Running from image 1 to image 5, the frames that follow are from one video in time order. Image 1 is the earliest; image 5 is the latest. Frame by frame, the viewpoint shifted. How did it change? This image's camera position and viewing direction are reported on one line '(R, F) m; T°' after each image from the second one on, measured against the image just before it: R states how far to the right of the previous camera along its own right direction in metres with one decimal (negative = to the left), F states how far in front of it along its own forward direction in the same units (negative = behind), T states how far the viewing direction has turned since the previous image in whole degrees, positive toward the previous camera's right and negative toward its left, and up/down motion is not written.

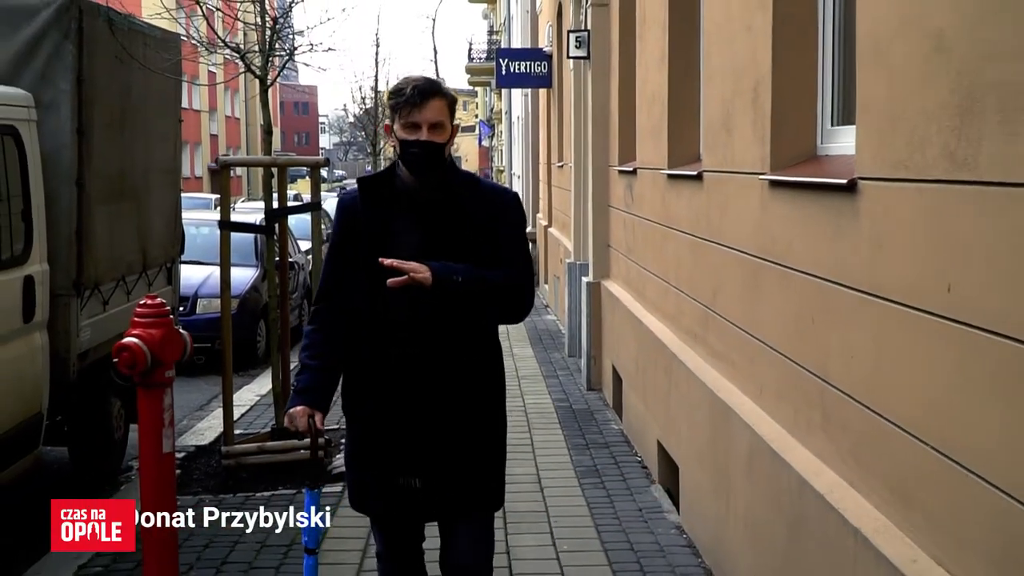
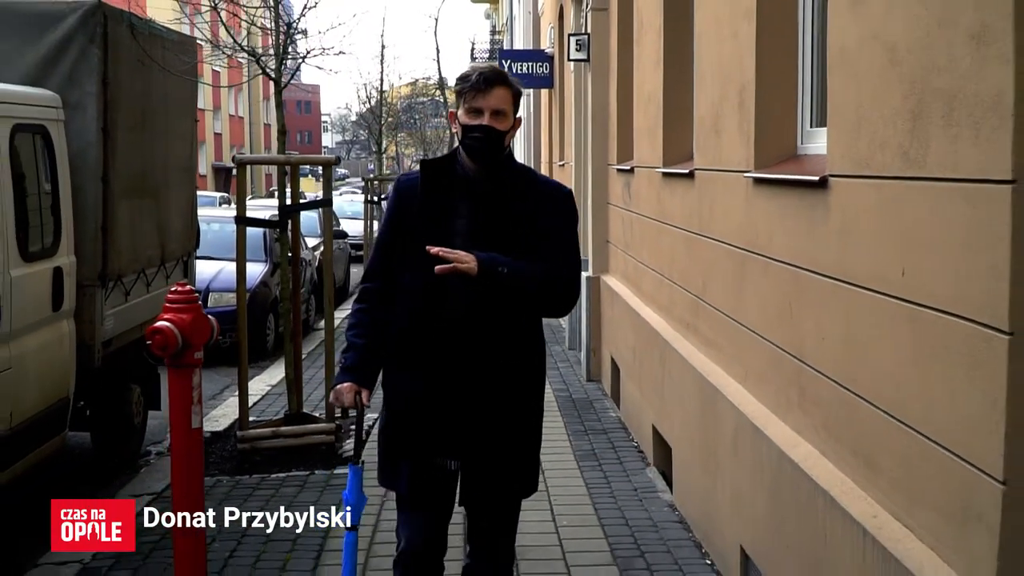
(0.0, -0.3) m; 0°
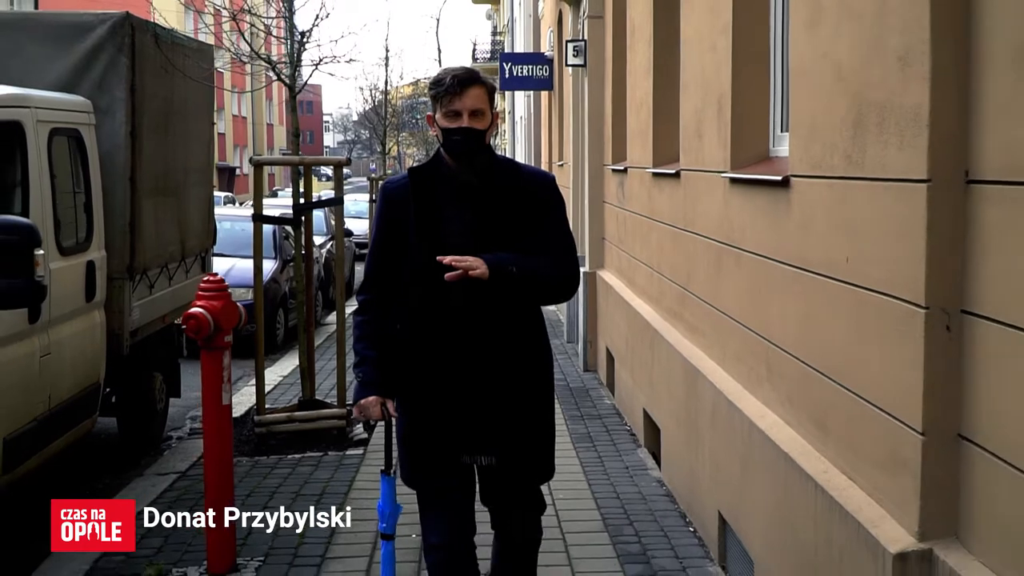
(0.0, -0.5) m; 0°
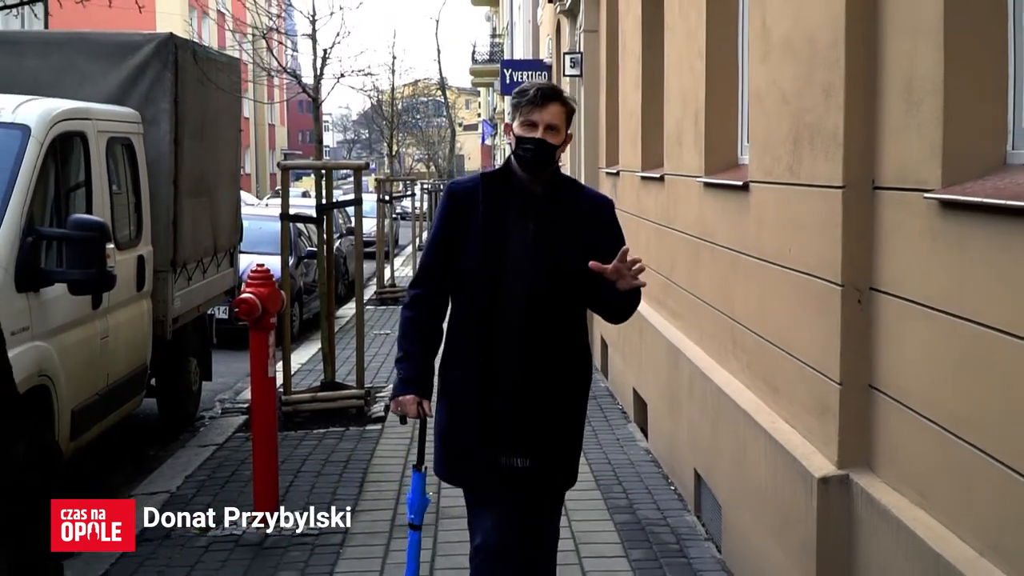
(0.0, -0.8) m; 0°
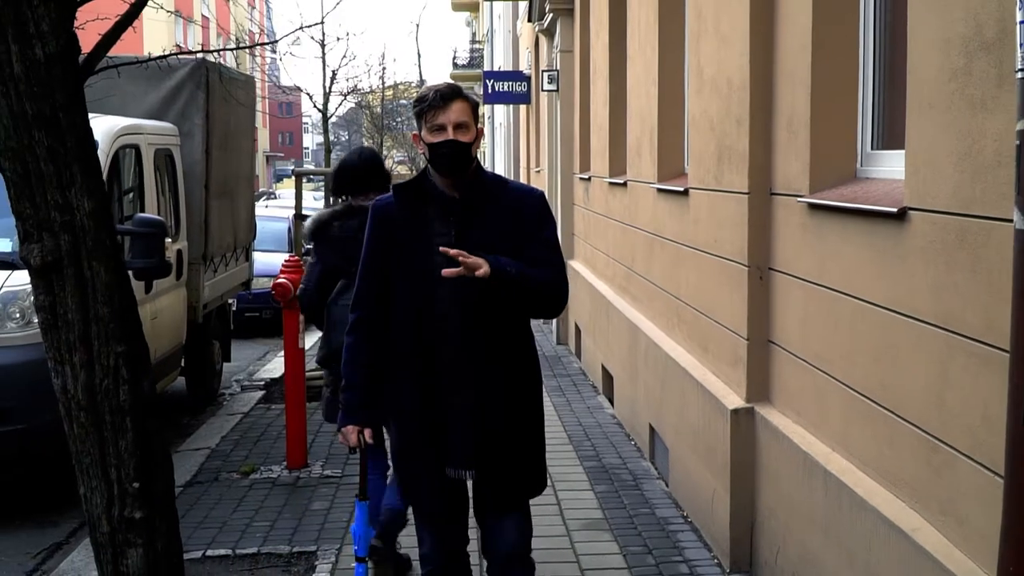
(-0.1, -1.3) m; +1°
